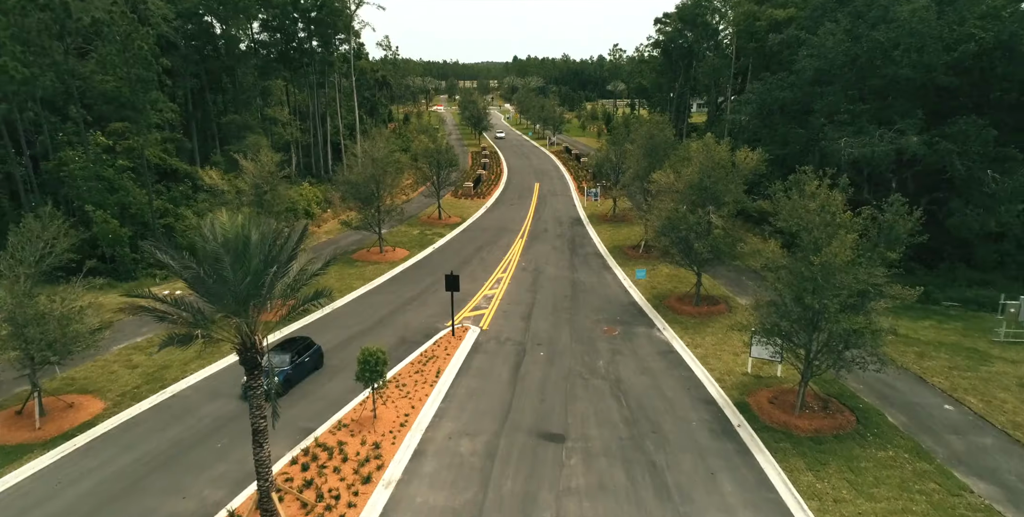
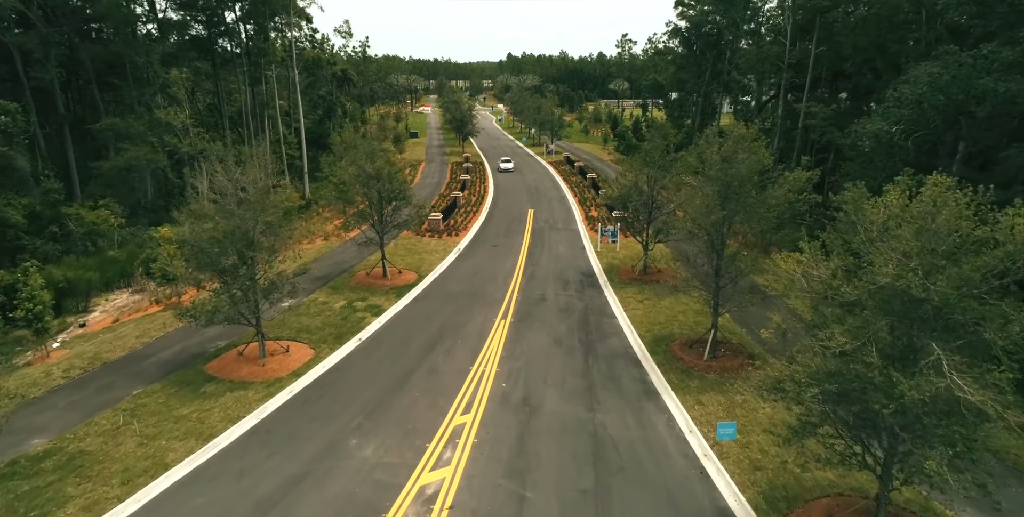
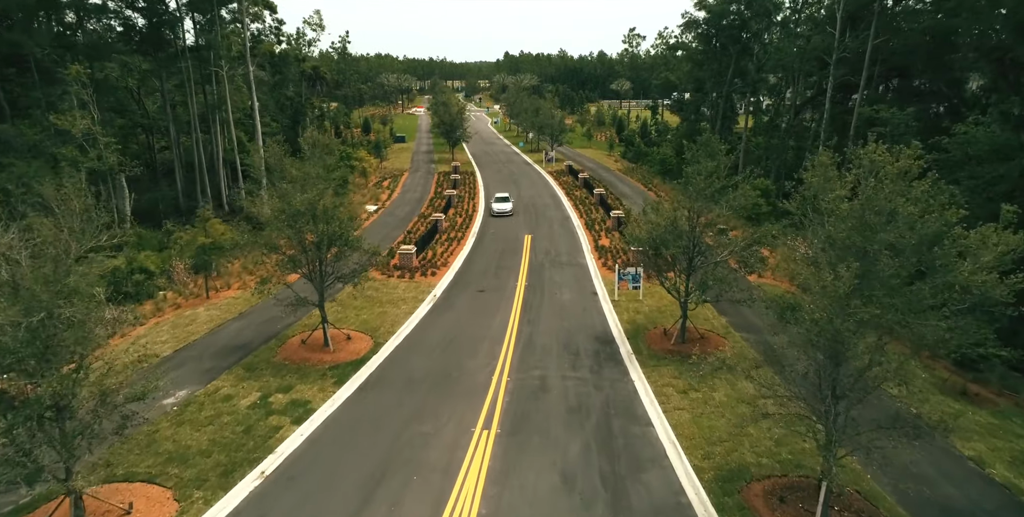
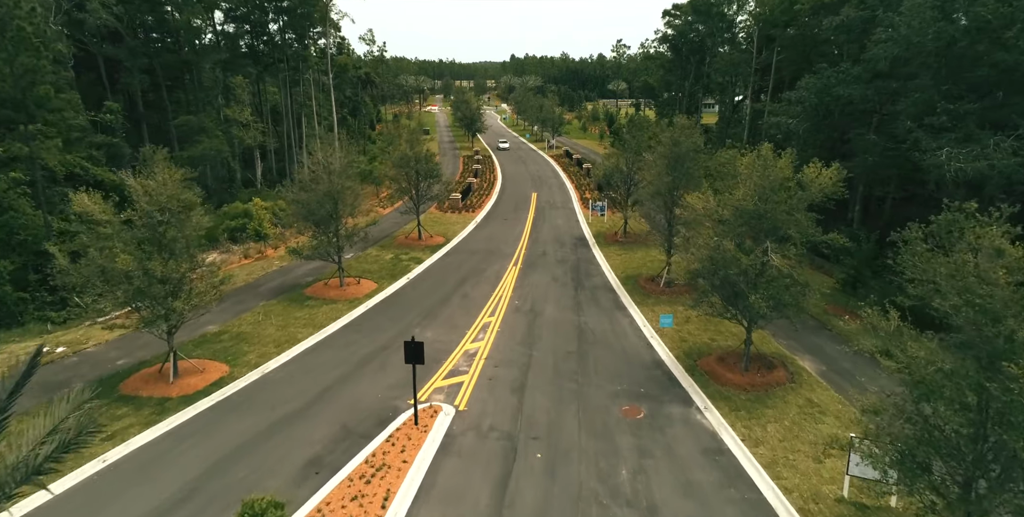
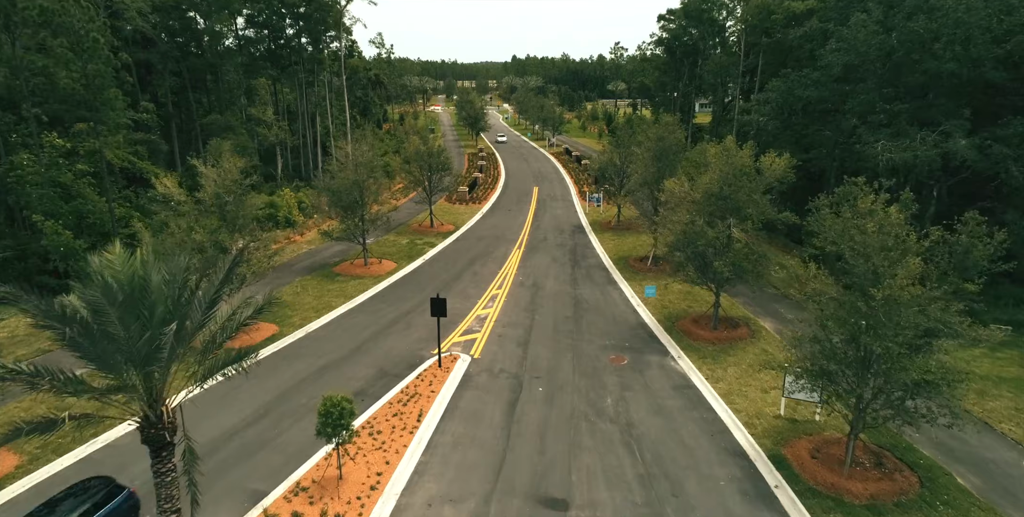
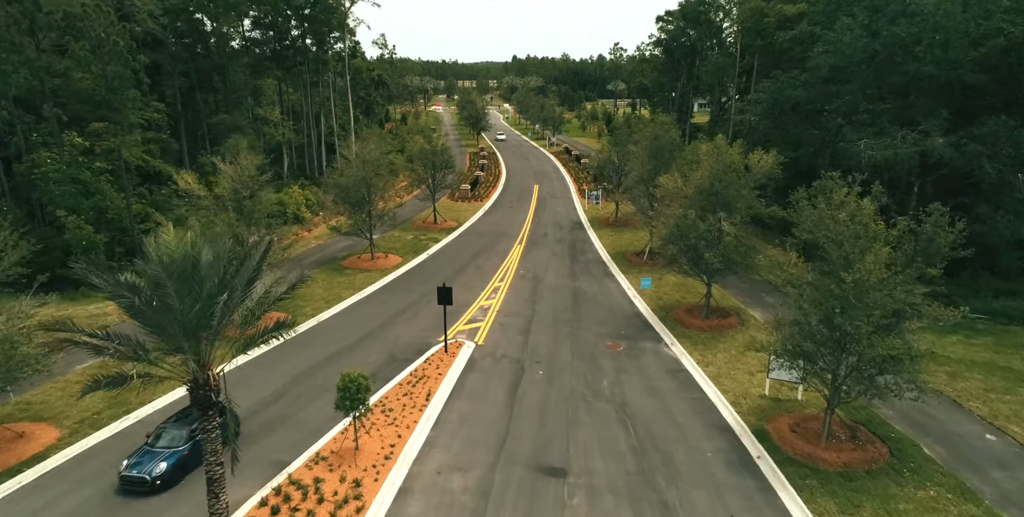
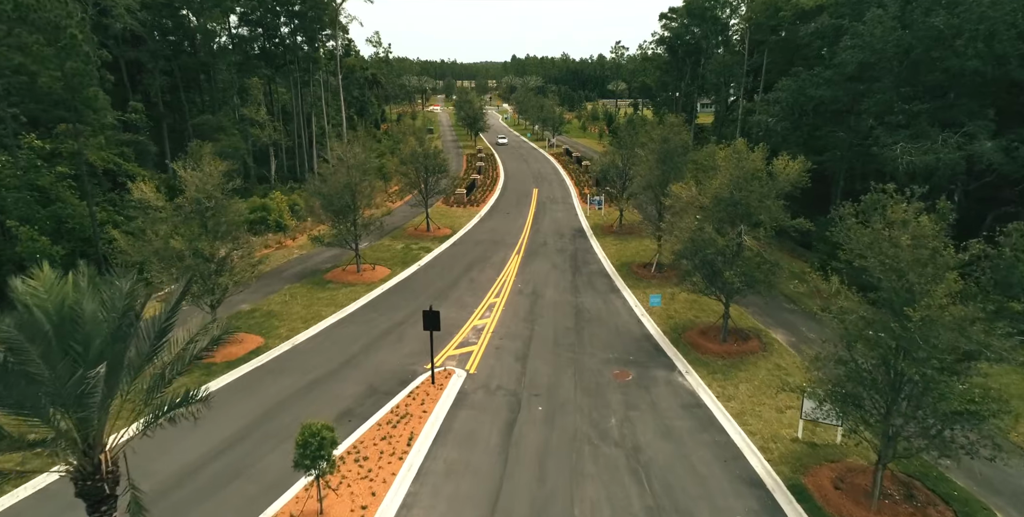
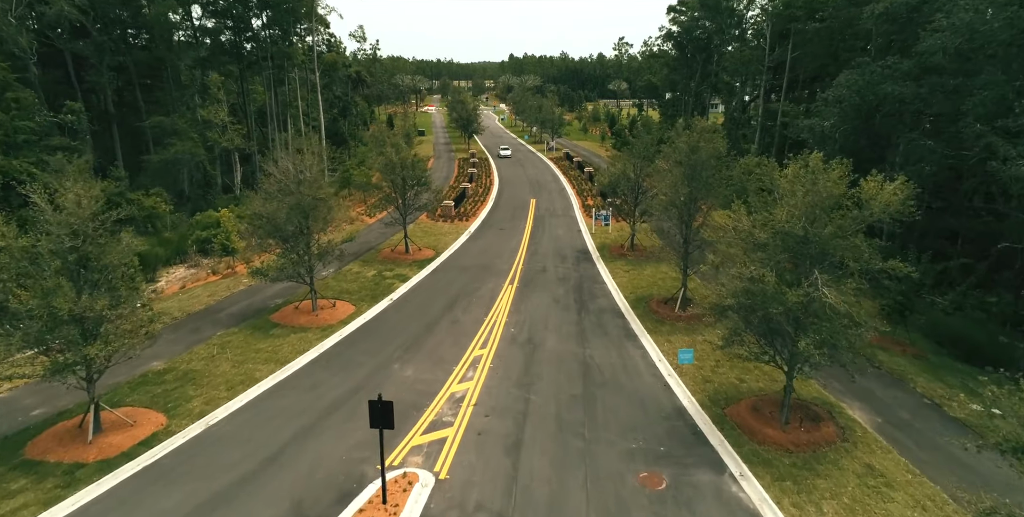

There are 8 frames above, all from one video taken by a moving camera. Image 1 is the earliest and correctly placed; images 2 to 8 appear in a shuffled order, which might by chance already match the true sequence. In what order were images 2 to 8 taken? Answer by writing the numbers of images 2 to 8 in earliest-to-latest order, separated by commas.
6, 5, 7, 4, 8, 2, 3
